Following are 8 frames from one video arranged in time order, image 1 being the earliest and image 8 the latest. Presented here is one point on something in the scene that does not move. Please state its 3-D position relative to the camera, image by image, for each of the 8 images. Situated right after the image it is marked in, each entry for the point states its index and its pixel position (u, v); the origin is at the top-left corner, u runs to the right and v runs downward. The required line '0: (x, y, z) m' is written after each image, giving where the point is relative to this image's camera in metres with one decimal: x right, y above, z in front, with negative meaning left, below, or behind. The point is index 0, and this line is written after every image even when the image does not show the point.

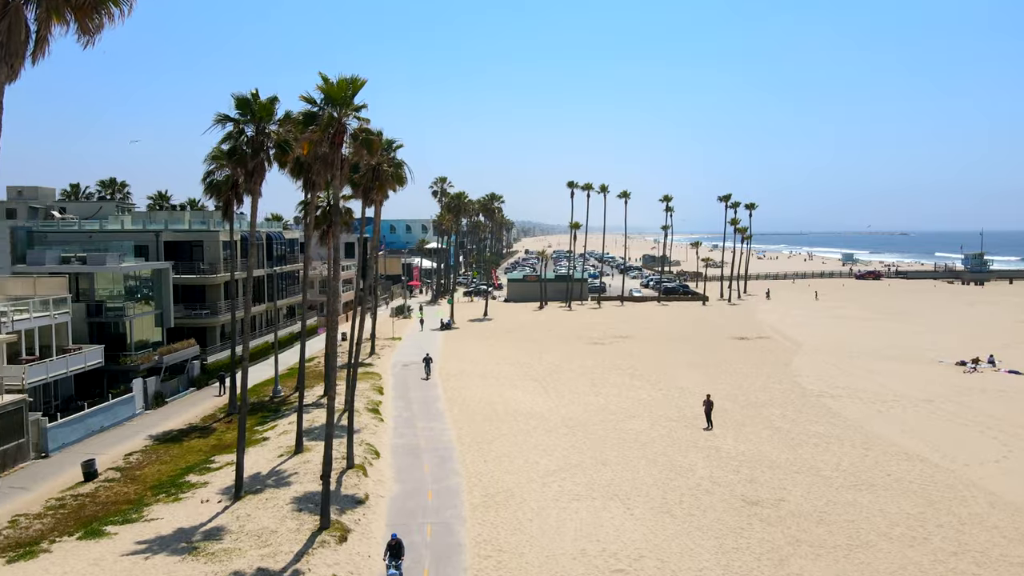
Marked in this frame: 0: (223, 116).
0: (-8.0, +4.7, +19.3) m
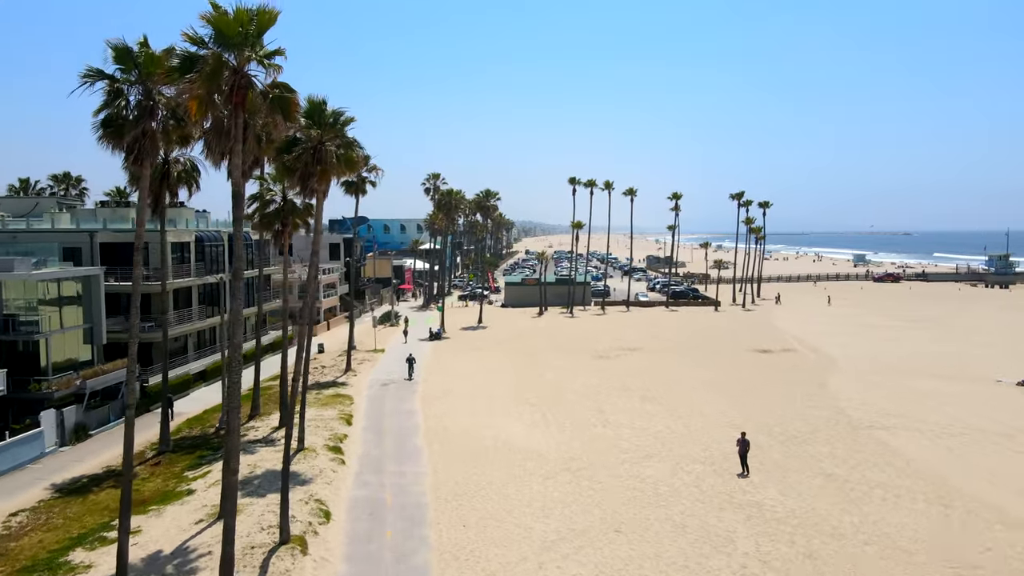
0: (-8.3, +4.3, +14.0) m
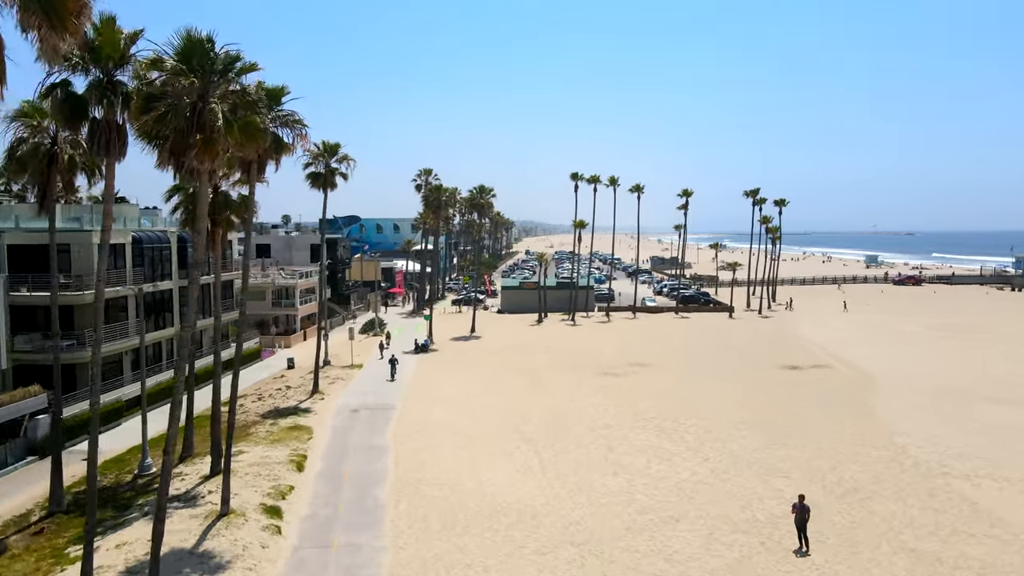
0: (-8.7, +3.9, +8.6) m
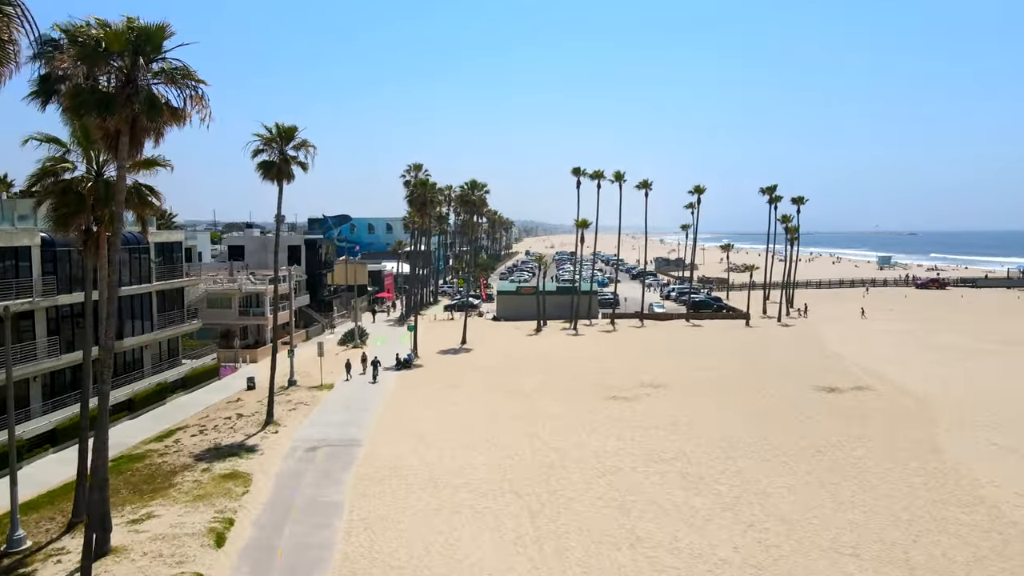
0: (-9.1, +3.4, +3.2) m
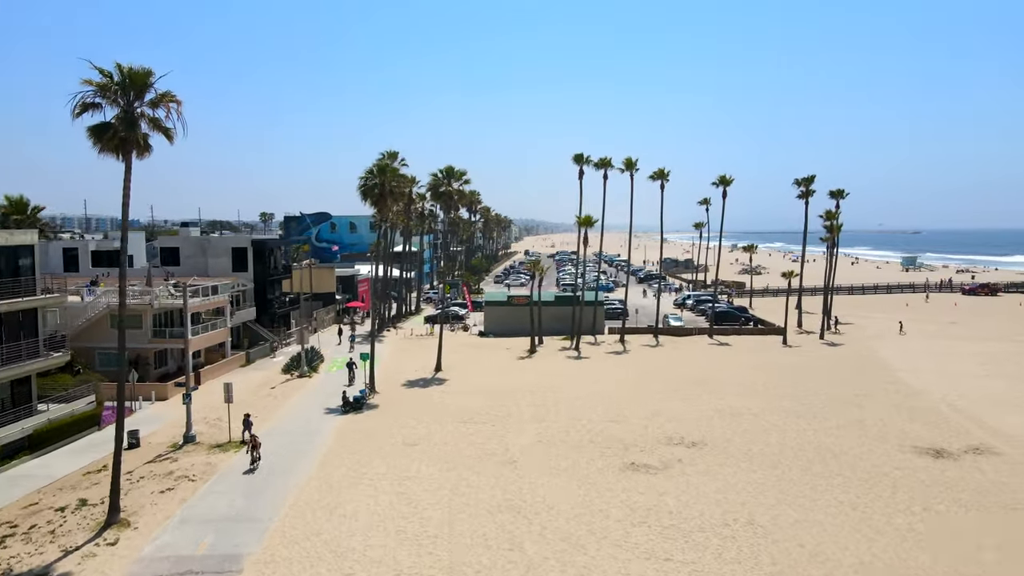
0: (-9.9, +2.6, -6.6) m
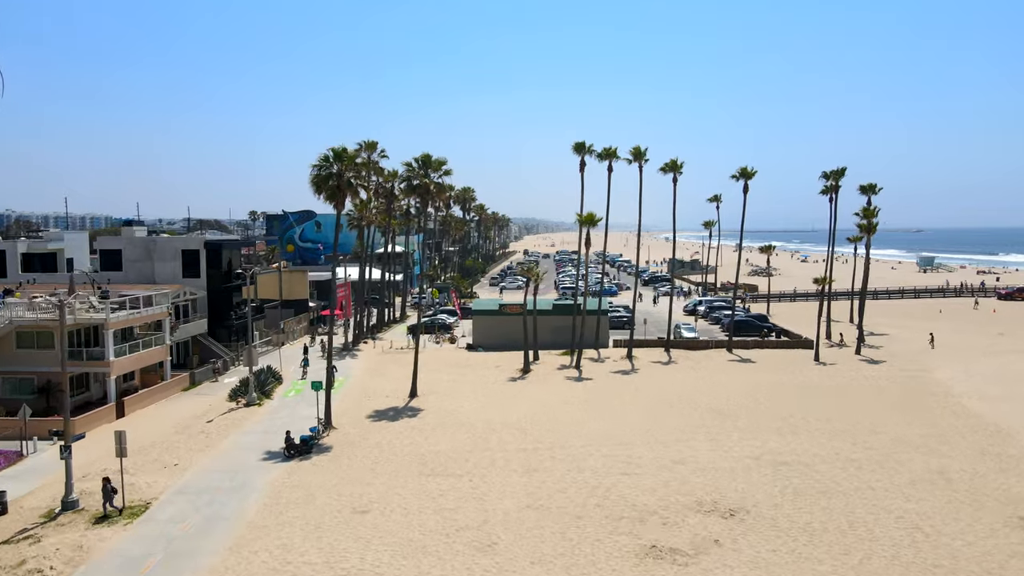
0: (-10.5, +2.0, -12.8) m
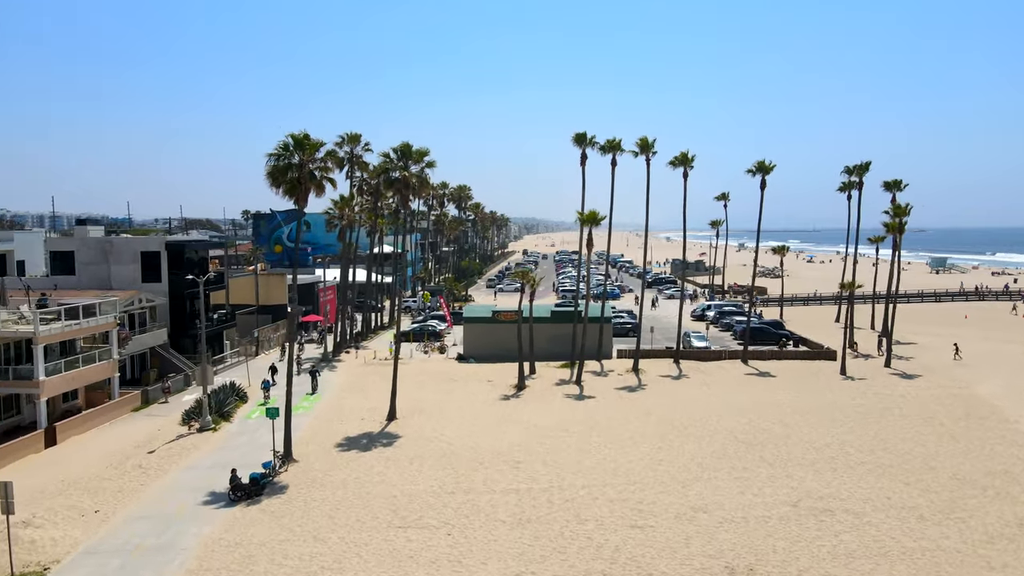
0: (-10.9, +1.7, -16.8) m
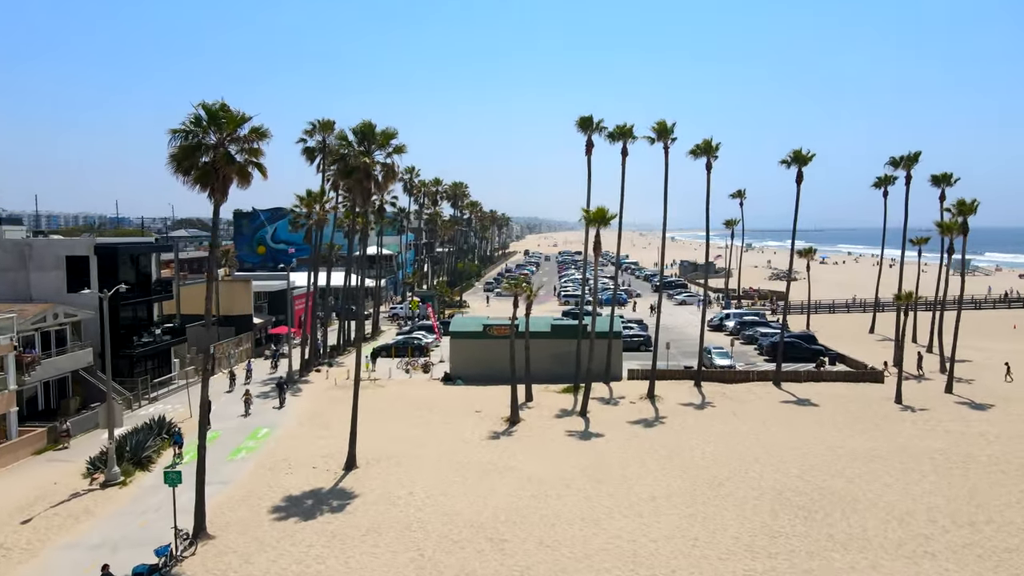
0: (-11.5, +1.1, -22.7) m
